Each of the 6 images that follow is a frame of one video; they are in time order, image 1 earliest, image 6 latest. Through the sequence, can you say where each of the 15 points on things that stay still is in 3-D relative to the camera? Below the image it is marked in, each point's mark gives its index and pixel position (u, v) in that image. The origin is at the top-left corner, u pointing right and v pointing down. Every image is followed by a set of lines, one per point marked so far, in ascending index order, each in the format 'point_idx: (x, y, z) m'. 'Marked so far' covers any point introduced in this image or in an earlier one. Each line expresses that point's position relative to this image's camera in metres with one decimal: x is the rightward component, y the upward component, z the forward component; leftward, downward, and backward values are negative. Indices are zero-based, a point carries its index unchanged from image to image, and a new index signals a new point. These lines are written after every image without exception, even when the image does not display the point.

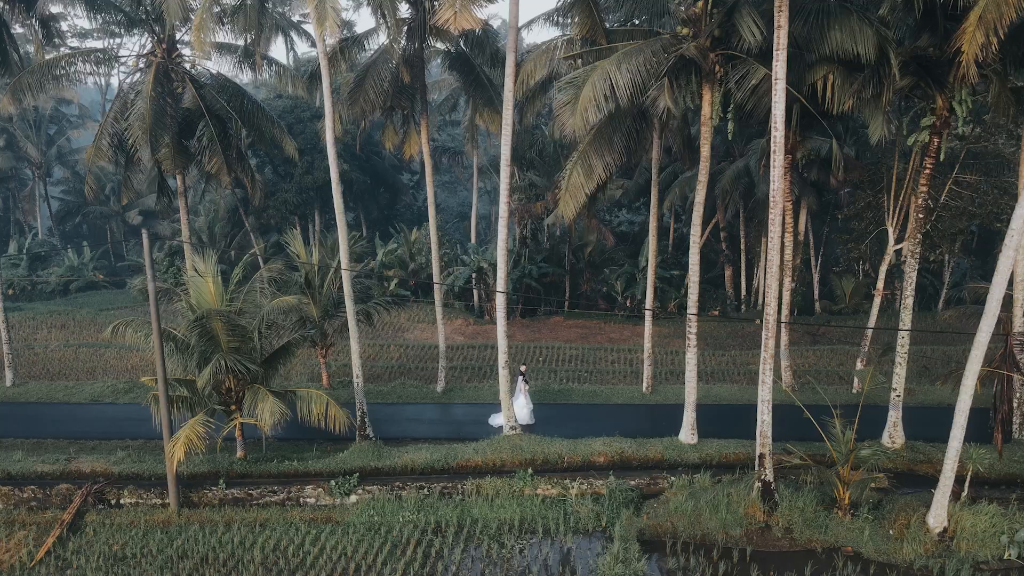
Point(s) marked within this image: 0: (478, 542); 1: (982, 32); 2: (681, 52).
0: (-0.6, -4.1, +11.1) m
1: (+5.5, +3.0, +8.0) m
2: (+2.5, +3.6, +10.5) m
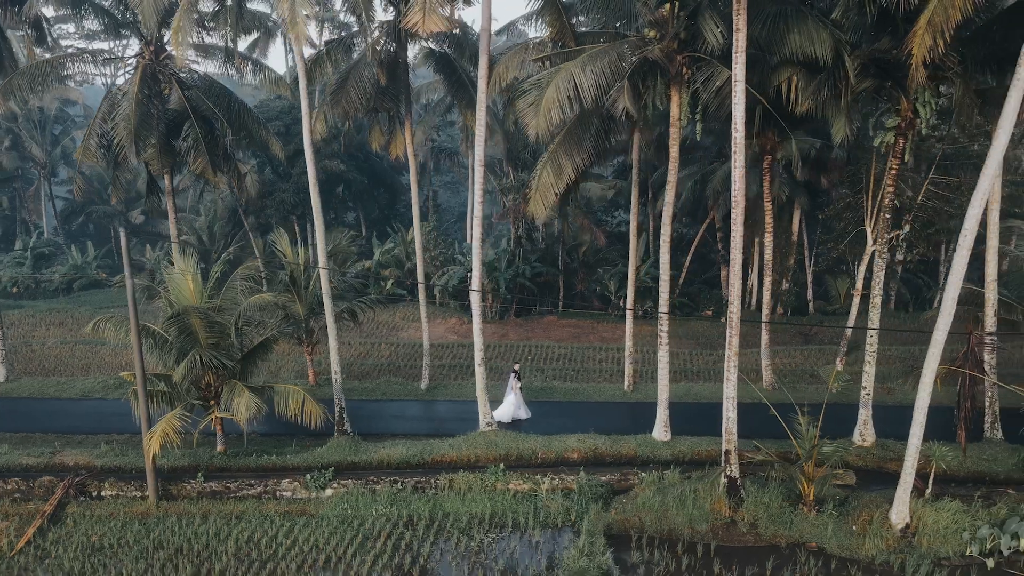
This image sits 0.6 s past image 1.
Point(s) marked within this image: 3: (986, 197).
0: (-1.1, -4.1, +11.3) m
1: (+5.0, +3.0, +8.2) m
2: (+2.0, +3.6, +10.6) m
3: (+6.0, +1.1, +8.7) m
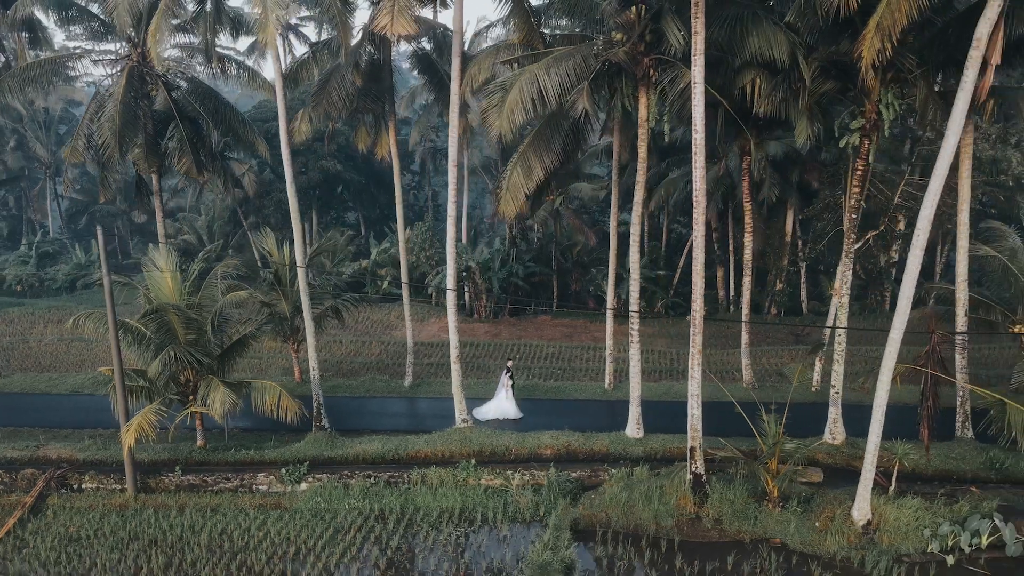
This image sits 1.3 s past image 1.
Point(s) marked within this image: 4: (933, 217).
0: (-1.6, -4.0, +11.5) m
1: (+4.4, +3.0, +8.3) m
2: (+1.5, +3.6, +10.8) m
3: (+5.5, +1.1, +8.9) m
4: (+5.5, +0.9, +9.0) m
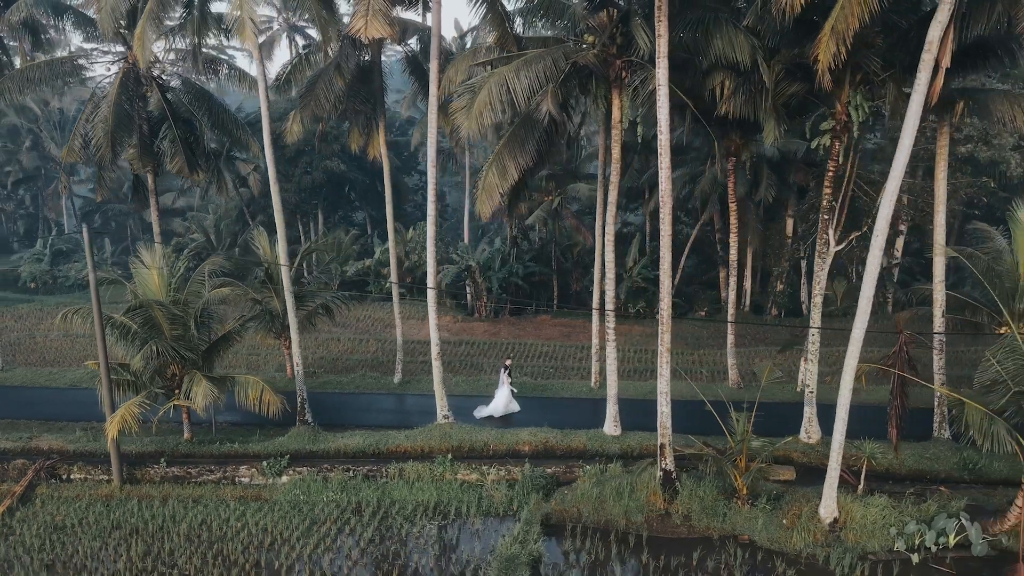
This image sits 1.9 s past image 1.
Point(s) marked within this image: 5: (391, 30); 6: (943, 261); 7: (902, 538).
0: (-2.1, -4.0, +11.7) m
1: (+3.9, +3.0, +8.4) m
2: (+1.1, +3.7, +11.0) m
3: (+5.0, +1.1, +9.0) m
4: (+5.0, +0.9, +9.1) m
5: (-2.0, +4.2, +11.2) m
6: (+8.2, +0.5, +13.2) m
7: (+6.0, -3.9, +10.7) m
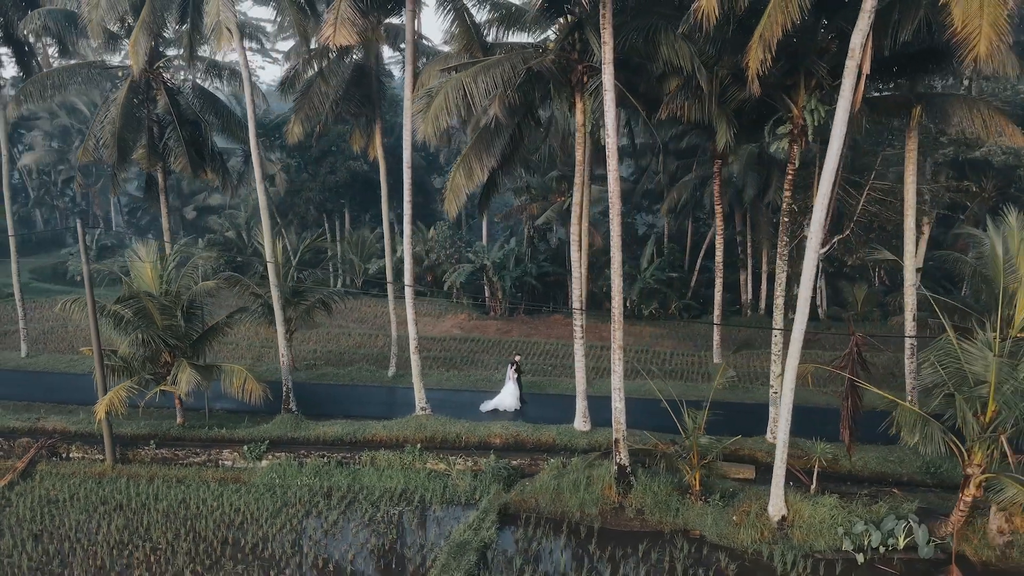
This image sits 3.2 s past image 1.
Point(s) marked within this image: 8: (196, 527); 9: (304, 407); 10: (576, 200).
0: (-2.8, -3.9, +12.3) m
1: (+3.1, +3.0, +8.7) m
2: (+0.4, +3.7, +11.4) m
3: (+4.2, +1.1, +9.1) m
4: (+4.2, +0.9, +9.2) m
5: (-2.6, +4.3, +11.7) m
6: (+7.7, +0.5, +13.1) m
7: (+5.3, -3.9, +10.8) m
8: (-5.3, -4.0, +11.6) m
9: (-5.0, -2.9, +16.9) m
10: (+1.5, +1.8, +13.9) m
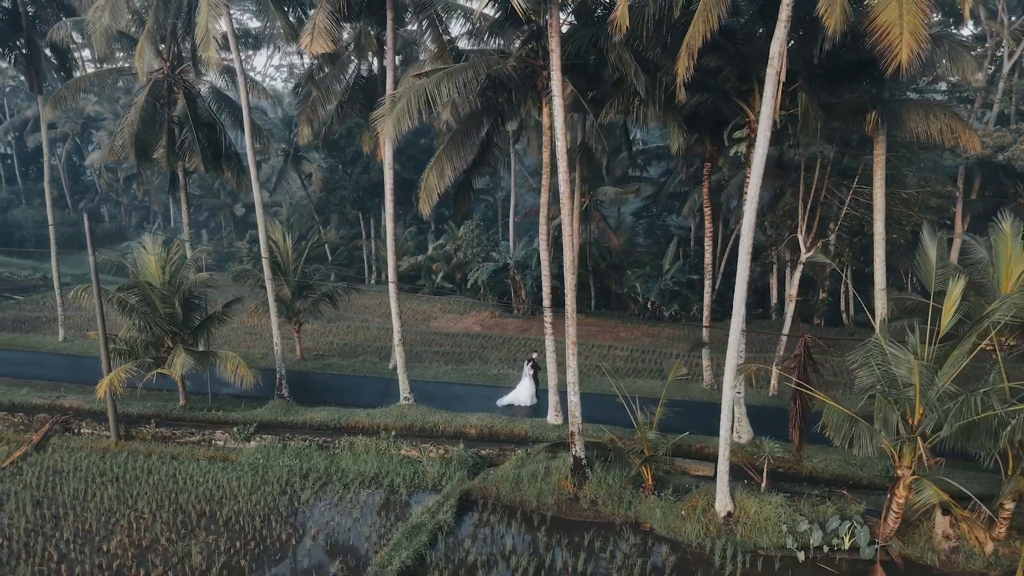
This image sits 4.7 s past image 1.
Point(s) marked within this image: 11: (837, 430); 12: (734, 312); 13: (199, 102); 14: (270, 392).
0: (-3.5, -3.8, +13.1) m
1: (+2.3, +3.0, +9.0) m
2: (-0.2, +3.8, +11.9) m
3: (+3.3, +1.1, +9.4) m
4: (+3.3, +0.9, +9.5) m
5: (-3.2, +4.4, +12.5) m
6: (+7.1, +0.4, +13.1) m
7: (+4.4, -3.9, +11.0) m
8: (-6.1, -3.8, +12.6) m
9: (-5.4, -2.8, +17.8) m
10: (+1.0, +1.8, +14.4) m
11: (+4.6, -2.0, +9.8) m
12: (+3.2, -0.3, +10.1) m
13: (-8.6, +5.1, +18.9) m
14: (-6.0, -2.6, +17.6) m
